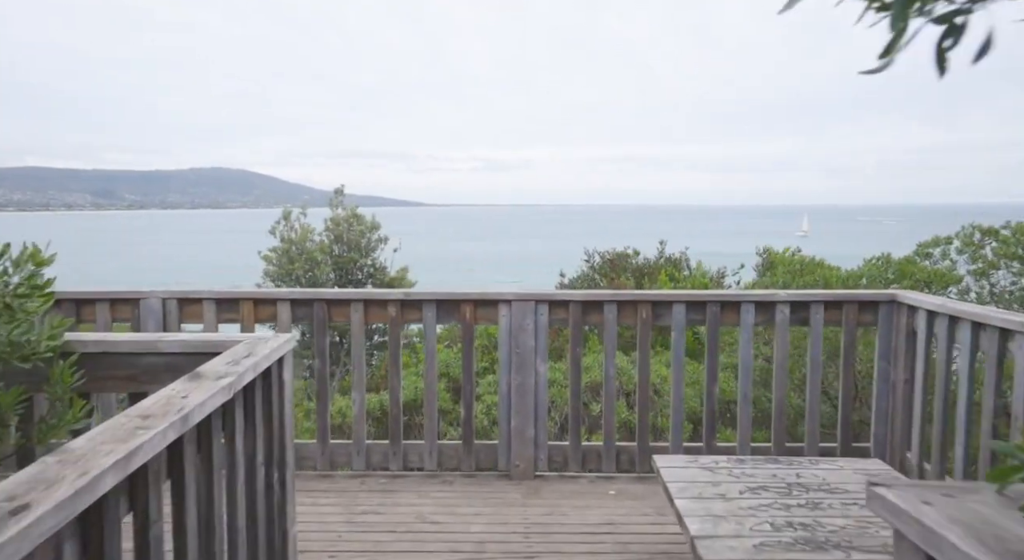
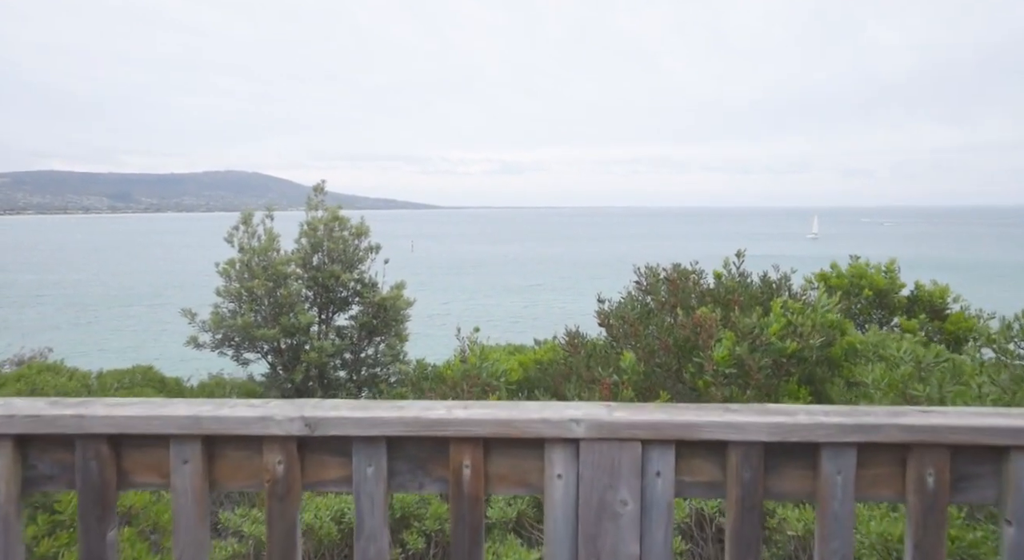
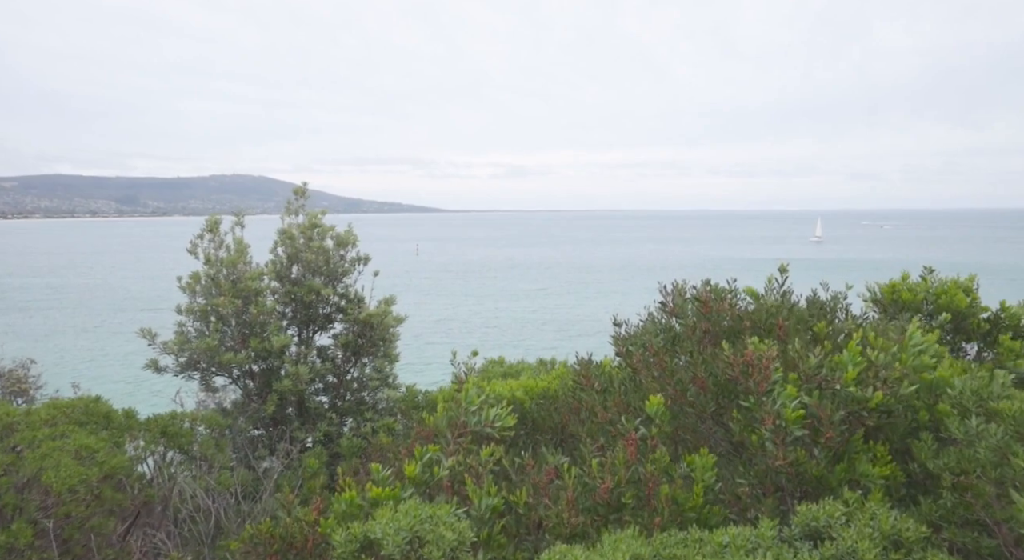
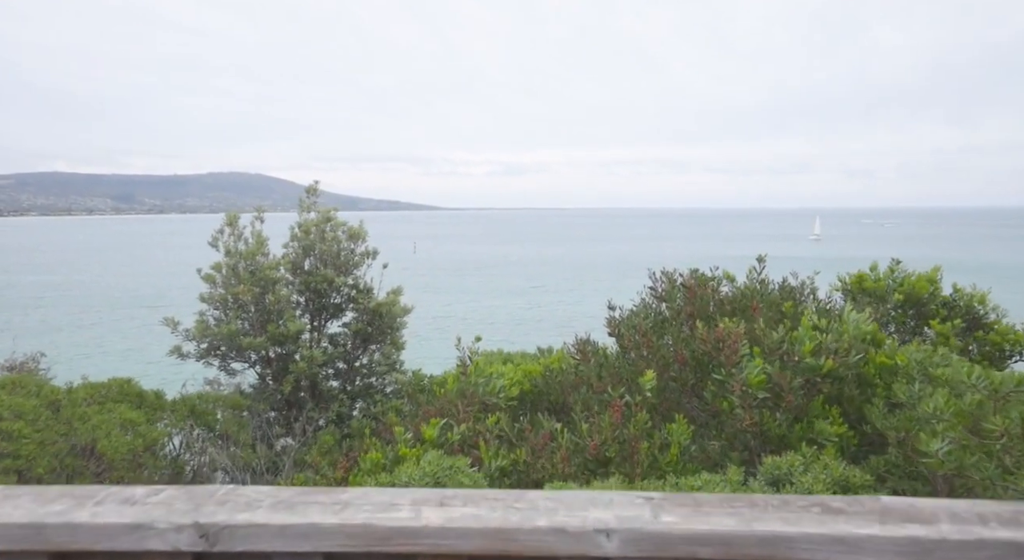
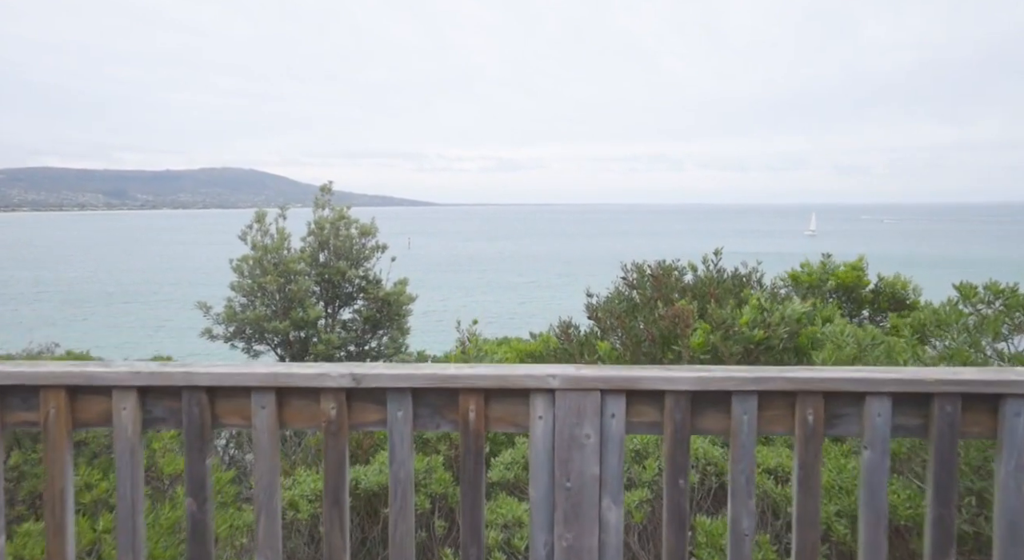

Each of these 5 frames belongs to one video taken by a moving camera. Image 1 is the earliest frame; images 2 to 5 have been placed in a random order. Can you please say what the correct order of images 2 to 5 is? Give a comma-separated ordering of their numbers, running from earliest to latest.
5, 2, 4, 3
